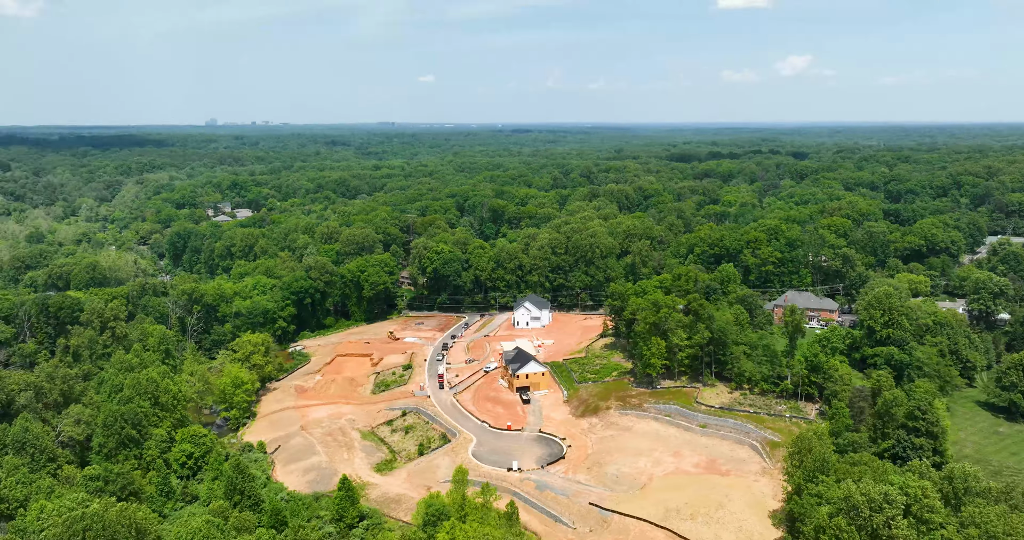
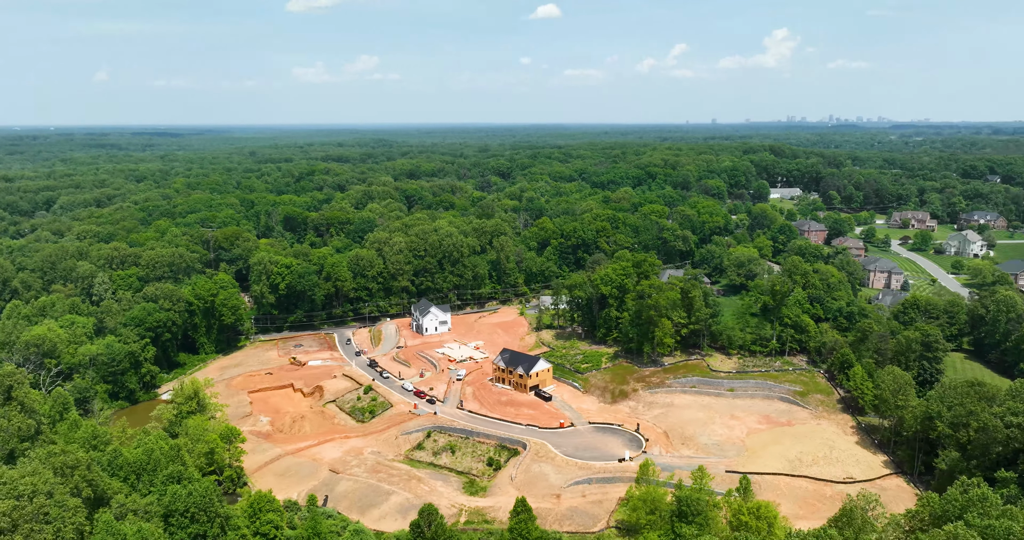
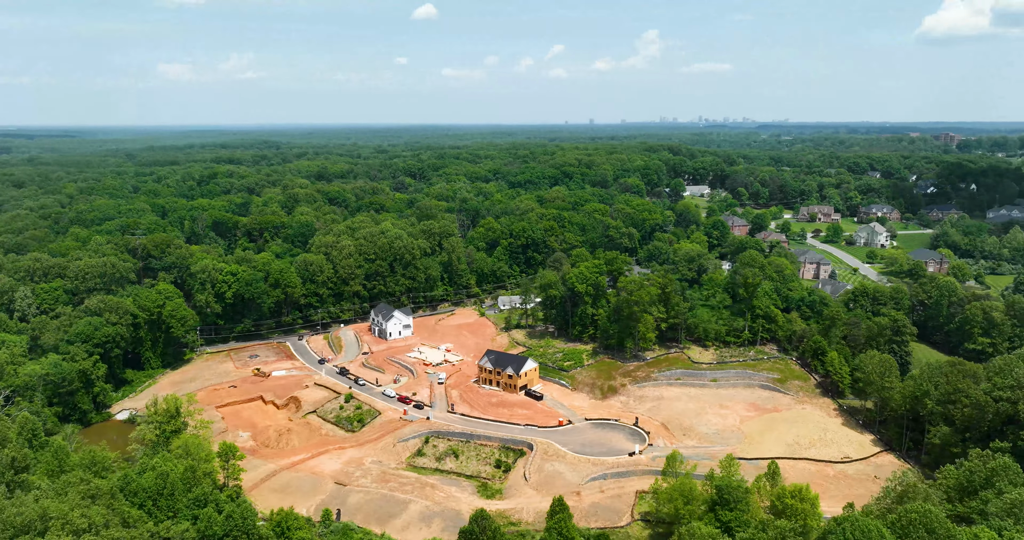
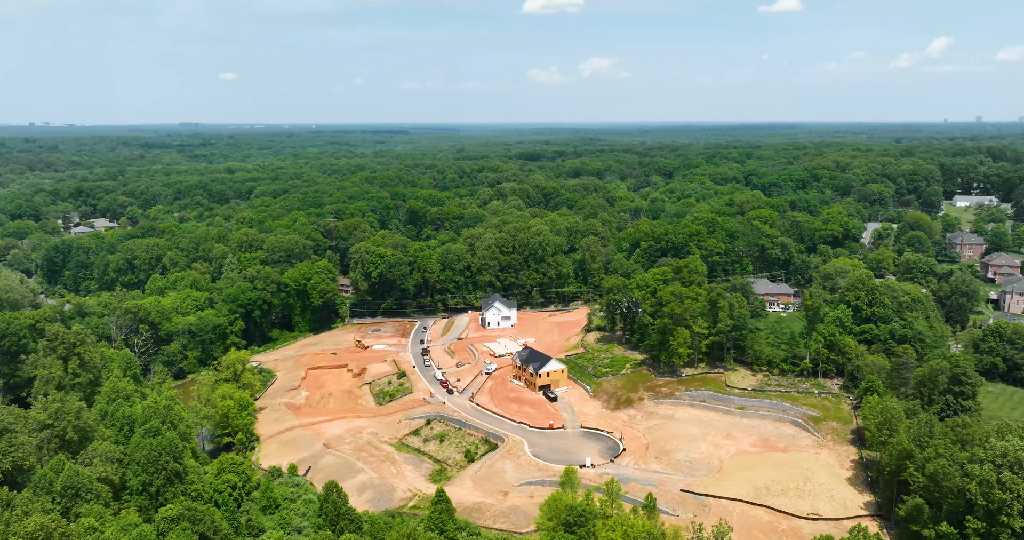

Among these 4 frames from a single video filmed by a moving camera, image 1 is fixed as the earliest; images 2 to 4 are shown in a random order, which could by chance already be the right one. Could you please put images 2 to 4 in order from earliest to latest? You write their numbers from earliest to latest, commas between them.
4, 2, 3
